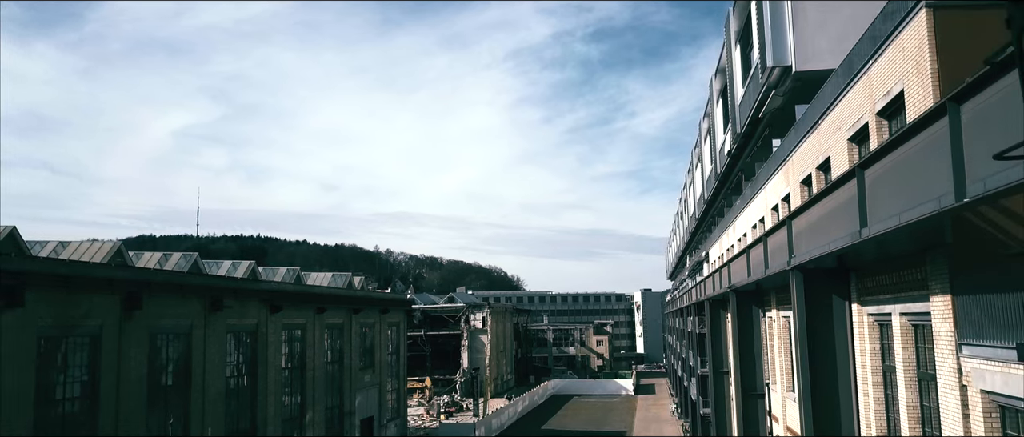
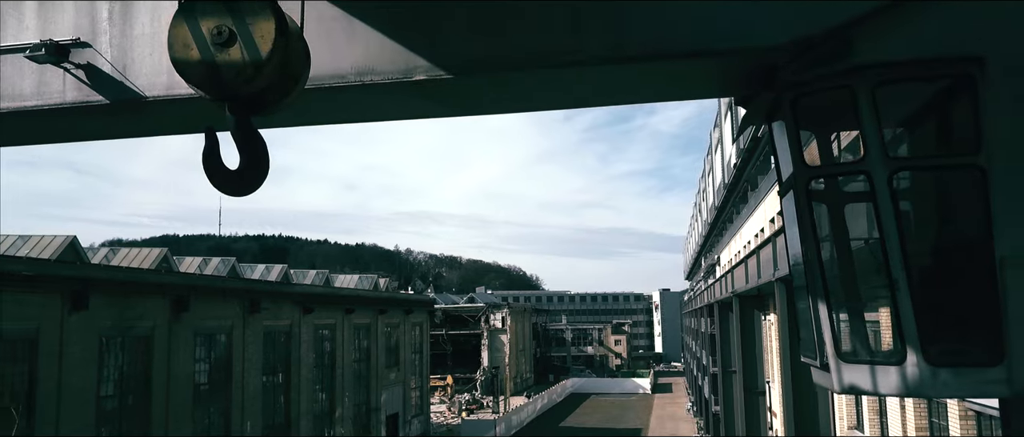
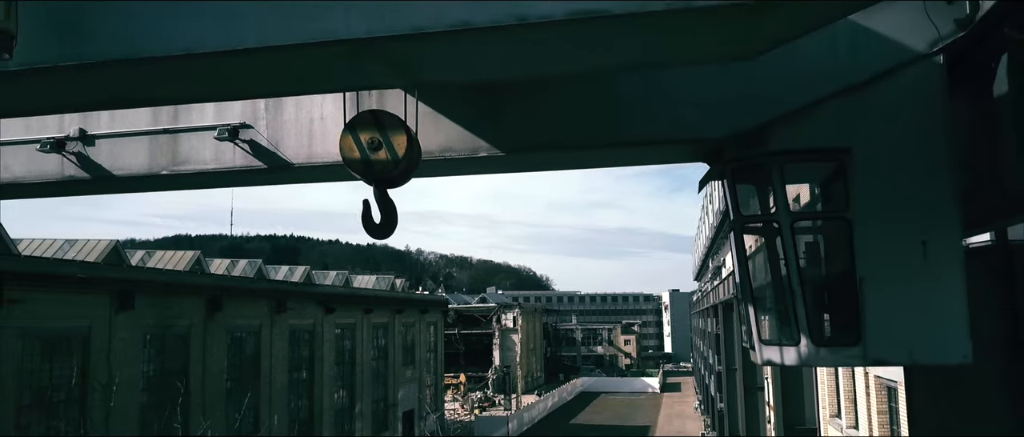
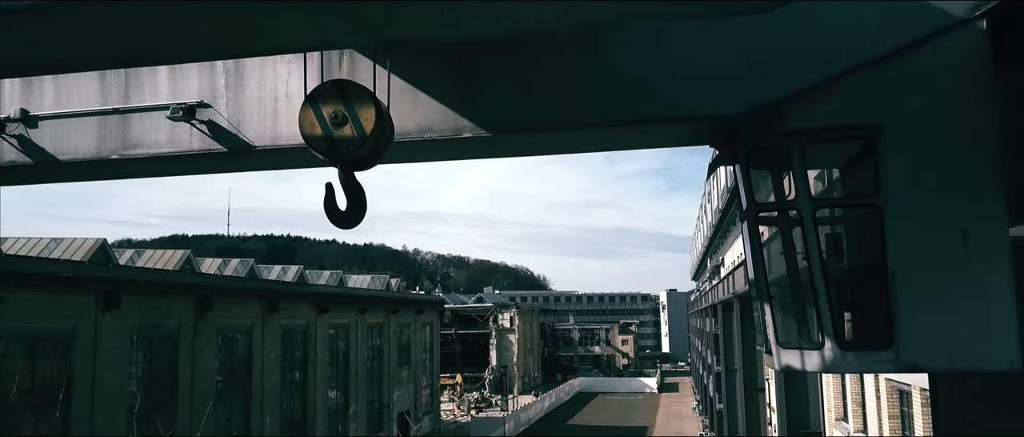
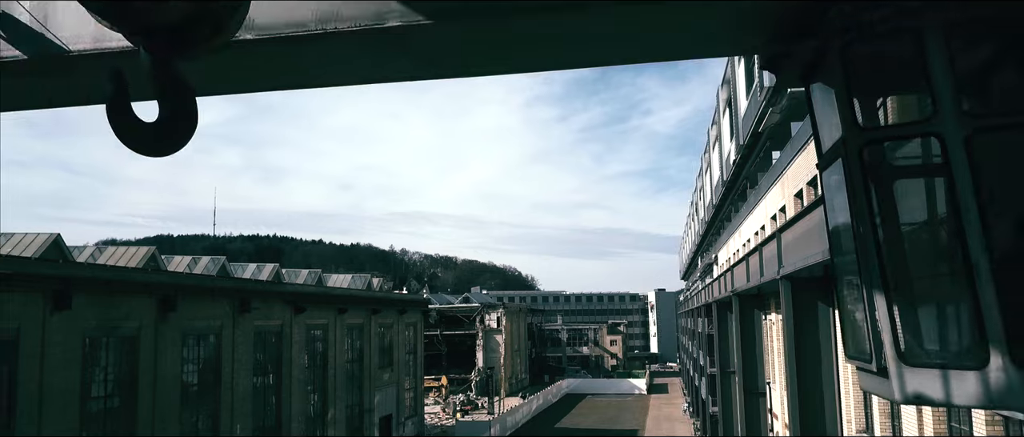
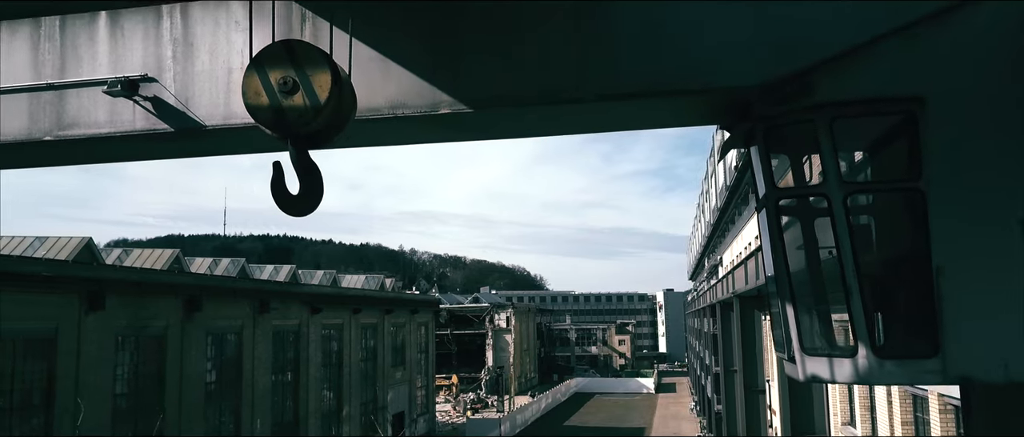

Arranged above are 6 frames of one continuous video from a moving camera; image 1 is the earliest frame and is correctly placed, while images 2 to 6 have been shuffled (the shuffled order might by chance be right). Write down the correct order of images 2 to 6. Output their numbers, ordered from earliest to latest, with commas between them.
5, 2, 6, 4, 3
